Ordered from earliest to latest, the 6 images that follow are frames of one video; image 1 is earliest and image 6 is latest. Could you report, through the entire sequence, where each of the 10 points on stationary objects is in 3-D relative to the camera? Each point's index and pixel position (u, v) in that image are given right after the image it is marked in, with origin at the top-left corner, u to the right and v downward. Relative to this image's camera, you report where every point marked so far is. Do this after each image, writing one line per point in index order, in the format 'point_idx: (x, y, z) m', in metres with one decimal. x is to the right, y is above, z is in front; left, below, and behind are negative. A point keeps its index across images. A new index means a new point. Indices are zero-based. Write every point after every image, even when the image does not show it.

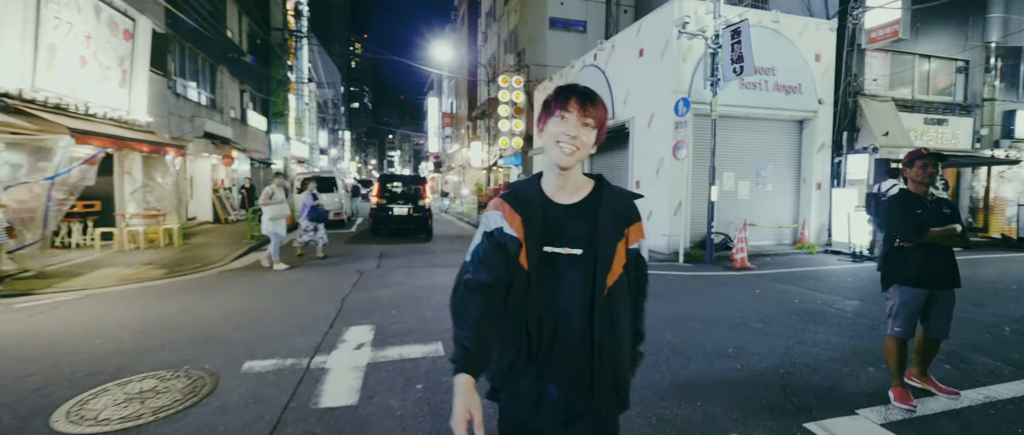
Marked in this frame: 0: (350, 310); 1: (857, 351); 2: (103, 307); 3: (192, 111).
0: (-2.3, -1.3, +6.5) m
1: (+3.9, -1.5, +5.1) m
2: (-6.3, -1.4, +7.0) m
3: (-12.8, +4.3, +18.3) m
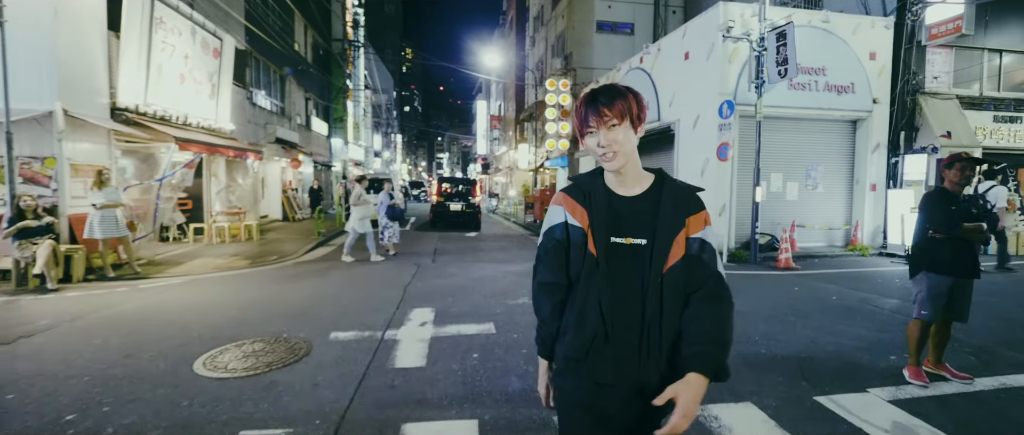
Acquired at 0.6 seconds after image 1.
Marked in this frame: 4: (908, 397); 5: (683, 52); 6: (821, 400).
0: (-1.6, -1.3, +7.4) m
1: (+4.4, -1.5, +5.4) m
2: (-5.5, -1.3, +8.2) m
3: (-10.9, +4.4, +20.2) m
4: (+3.7, -1.7, +4.2) m
5: (+5.6, +5.4, +14.9) m
6: (+2.8, -1.6, +4.1) m
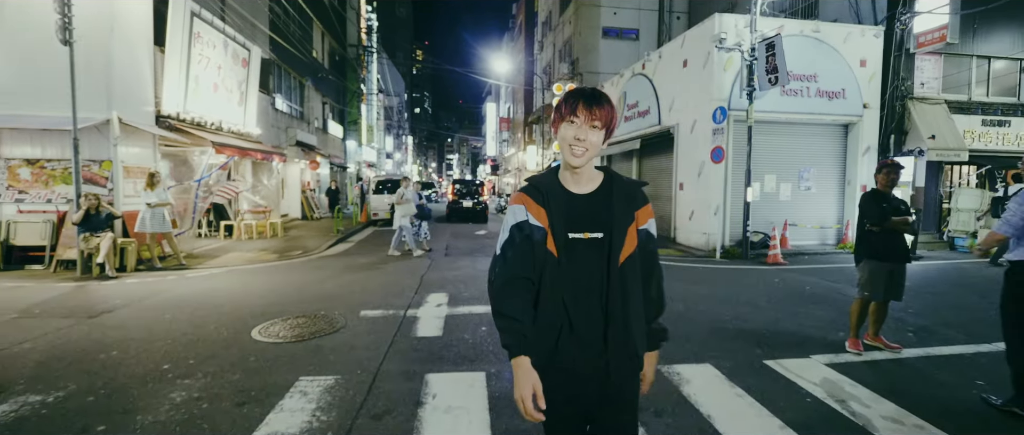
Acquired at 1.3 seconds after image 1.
0: (-1.5, -1.2, +8.4) m
1: (+4.4, -1.4, +6.2) m
2: (-5.4, -1.2, +9.2) m
3: (-10.5, +4.4, +21.3) m
4: (+3.7, -1.6, +5.0) m
5: (+5.9, +5.4, +15.7) m
6: (+2.8, -1.6, +5.0) m
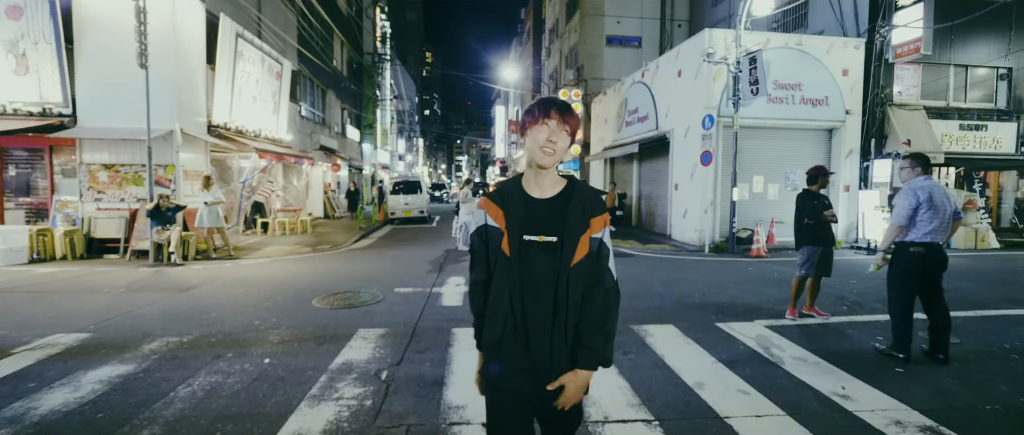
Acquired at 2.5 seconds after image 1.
0: (-1.4, -1.1, +9.8) m
1: (+4.5, -1.3, +7.5) m
2: (-5.3, -1.1, +10.8) m
3: (-10.1, +4.5, +23.0) m
4: (+3.8, -1.5, +6.4) m
5: (+6.2, +5.5, +17.0) m
6: (+2.9, -1.5, +6.4) m
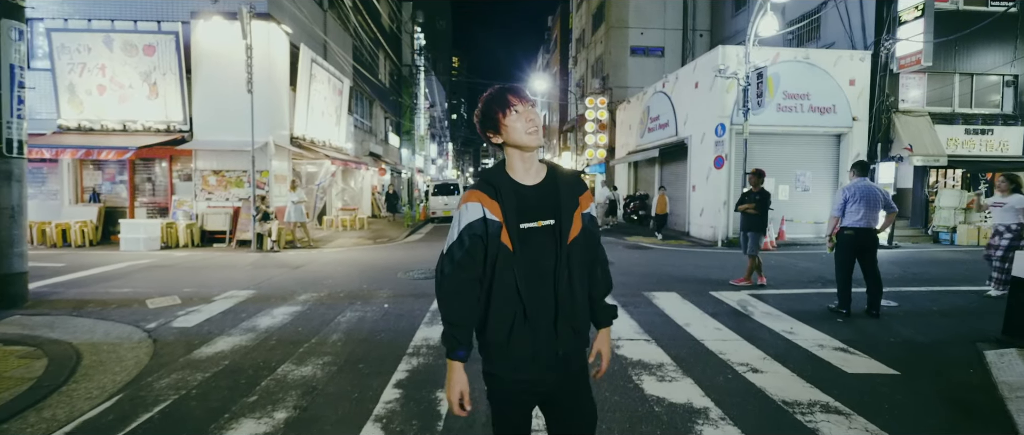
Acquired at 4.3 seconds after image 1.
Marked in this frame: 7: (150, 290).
0: (-0.5, -1.0, +11.9) m
1: (+5.3, -1.2, +9.3) m
2: (-4.3, -1.0, +13.1) m
3: (-8.5, +4.5, +25.5) m
4: (+4.5, -1.4, +8.2) m
5: (+7.5, +5.6, +18.7) m
6: (+3.6, -1.4, +8.2) m
7: (-6.2, -1.3, +7.8) m
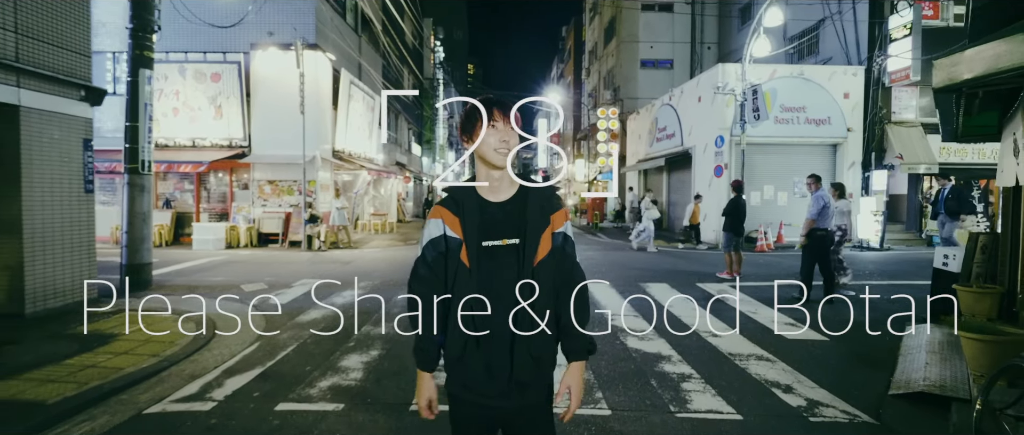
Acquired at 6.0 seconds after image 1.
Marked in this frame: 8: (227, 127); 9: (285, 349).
0: (0.0, -1.1, +13.6) m
1: (+5.7, -1.3, +10.8) m
2: (-3.7, -1.2, +14.9) m
3: (-7.5, +4.3, +27.6) m
4: (+4.9, -1.4, +9.7) m
5: (+8.2, +5.4, +20.2) m
6: (+4.0, -1.4, +9.8) m
7: (-5.8, -1.3, +9.6) m
8: (-9.9, +3.2, +15.7) m
9: (-2.8, -1.7, +5.6) m
